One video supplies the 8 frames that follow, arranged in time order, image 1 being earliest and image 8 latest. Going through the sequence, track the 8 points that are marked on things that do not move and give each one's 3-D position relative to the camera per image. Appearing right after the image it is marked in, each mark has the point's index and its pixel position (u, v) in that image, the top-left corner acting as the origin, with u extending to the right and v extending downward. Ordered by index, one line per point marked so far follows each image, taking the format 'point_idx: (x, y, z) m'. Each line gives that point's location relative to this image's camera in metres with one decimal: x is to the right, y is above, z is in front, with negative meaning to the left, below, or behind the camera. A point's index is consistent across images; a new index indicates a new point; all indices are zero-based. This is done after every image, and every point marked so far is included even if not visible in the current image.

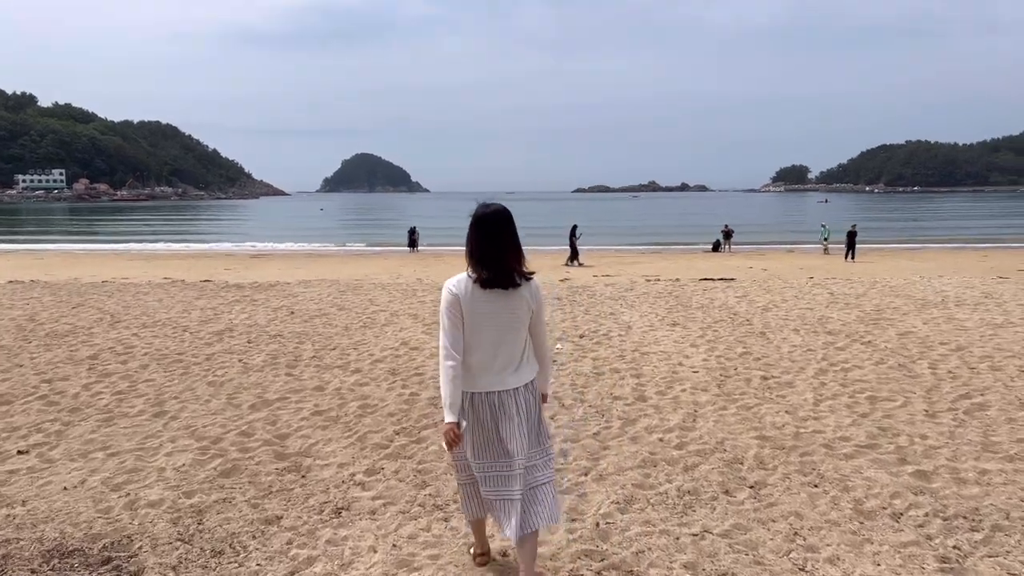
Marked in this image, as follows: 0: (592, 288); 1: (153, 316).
0: (+1.1, 0.0, +11.5) m
1: (-3.8, -0.3, +8.8) m
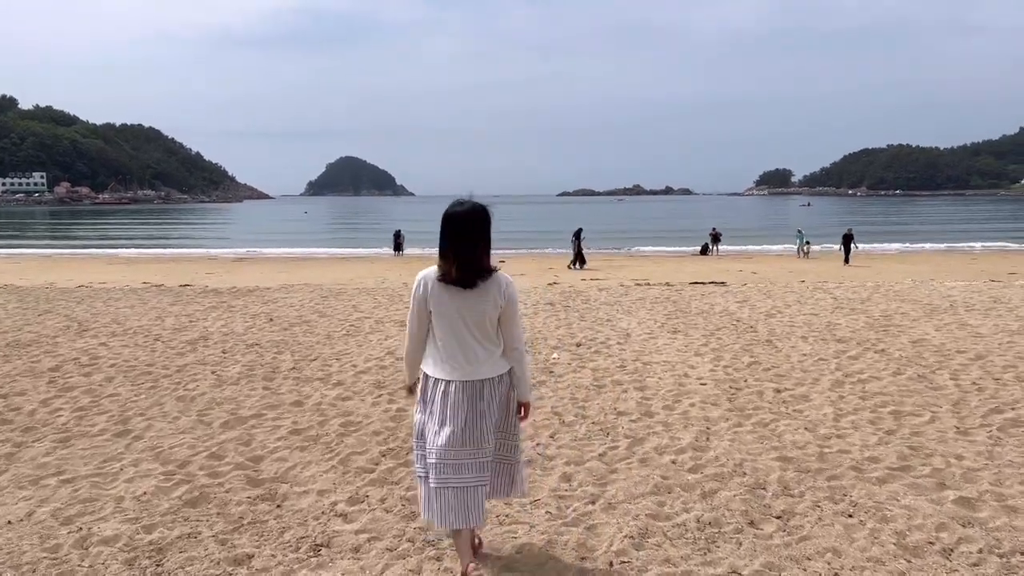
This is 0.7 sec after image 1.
0: (+1.0, 0.0, +11.1) m
1: (-3.9, -0.4, +8.3) m
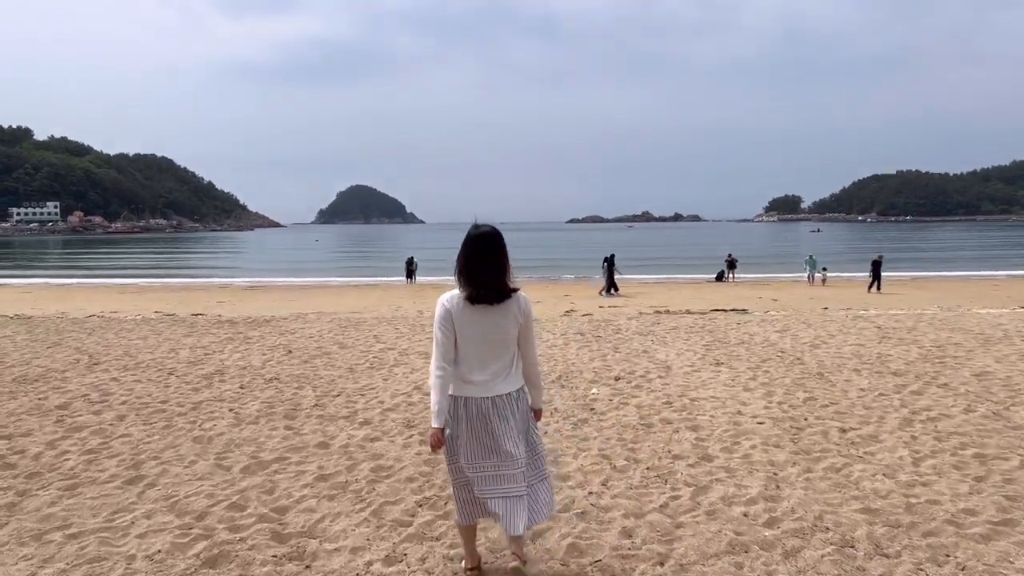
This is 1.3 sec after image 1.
0: (+1.3, -0.4, +10.7) m
1: (-3.6, -0.7, +8.0) m
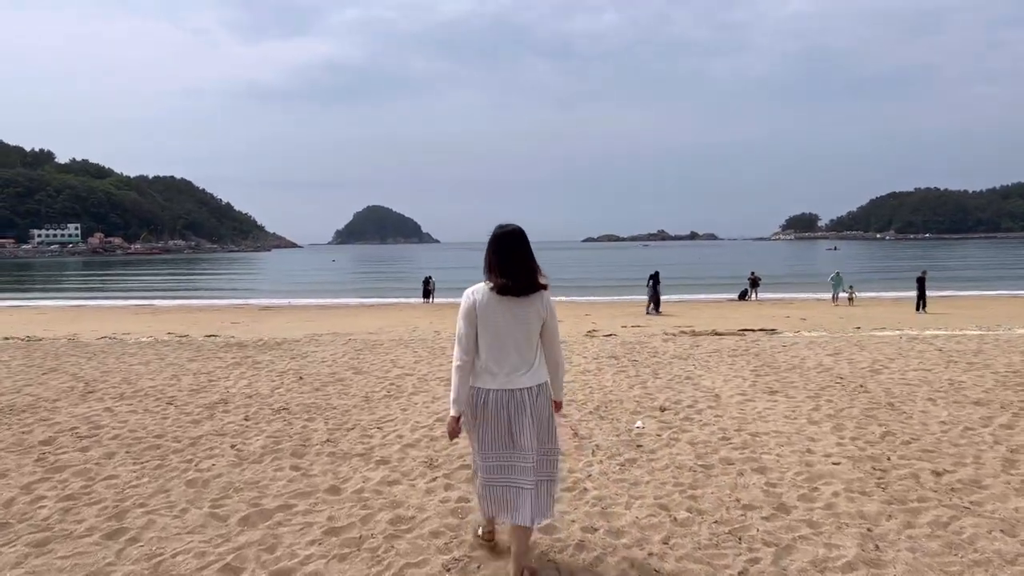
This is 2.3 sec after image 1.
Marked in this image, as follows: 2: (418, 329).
0: (+1.6, -0.6, +10.0) m
1: (-3.4, -0.8, +7.4) m
2: (-2.1, -1.0, +19.0) m
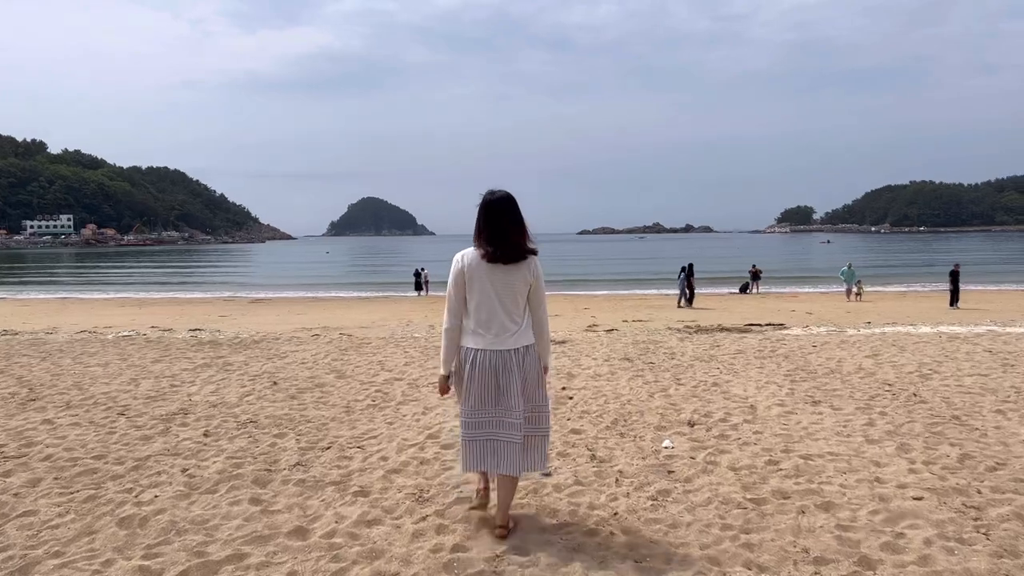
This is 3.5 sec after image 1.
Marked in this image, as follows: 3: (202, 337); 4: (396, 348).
0: (+1.6, -0.6, +9.1) m
1: (-3.3, -0.8, +6.5) m
2: (-2.2, -0.8, +18.1) m
3: (-4.5, -0.7, +12.0) m
4: (-1.2, -0.6, +8.5) m
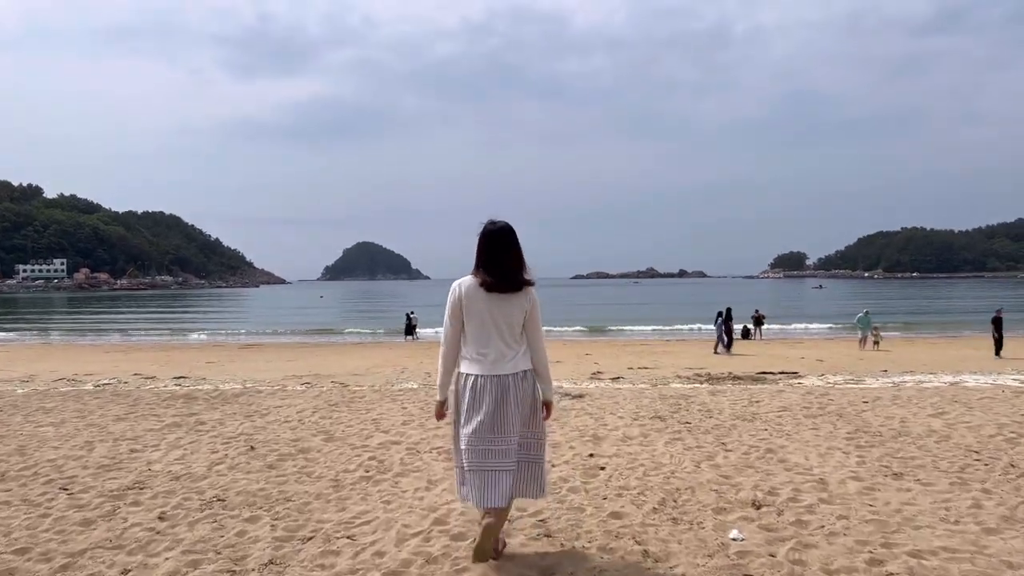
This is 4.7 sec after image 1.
0: (+1.7, -1.0, +8.2) m
1: (-3.2, -1.1, +5.6) m
2: (-2.2, -1.7, +17.1) m
3: (-4.4, -1.3, +11.0) m
4: (-1.1, -1.0, +7.5) m
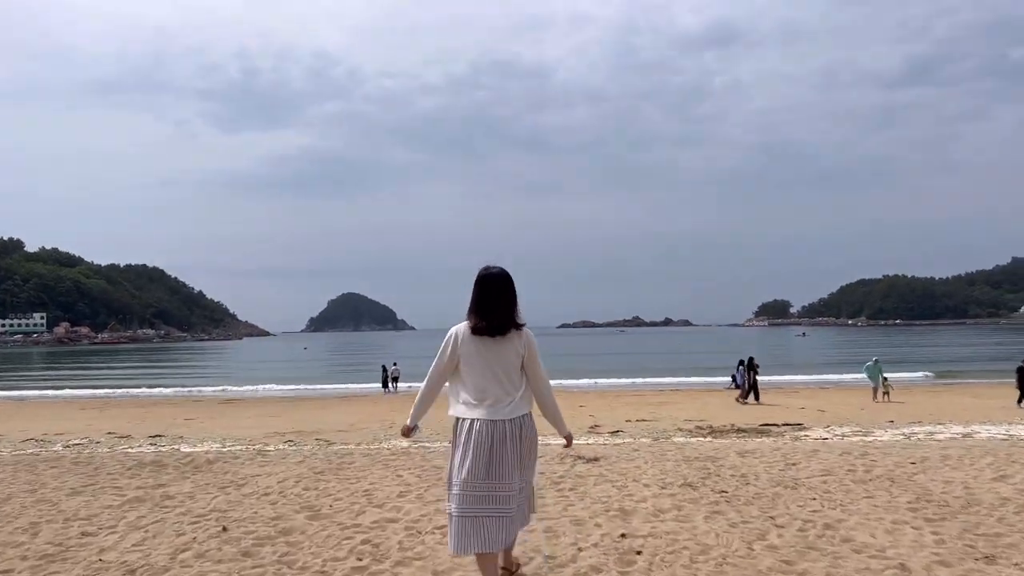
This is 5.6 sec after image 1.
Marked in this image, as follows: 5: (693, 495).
0: (+1.7, -1.5, +7.5) m
1: (-3.1, -1.4, +4.7) m
2: (-2.3, -2.8, +16.3) m
3: (-4.4, -2.0, +10.1) m
4: (-1.0, -1.5, +6.8) m
5: (+1.2, -1.4, +5.4) m
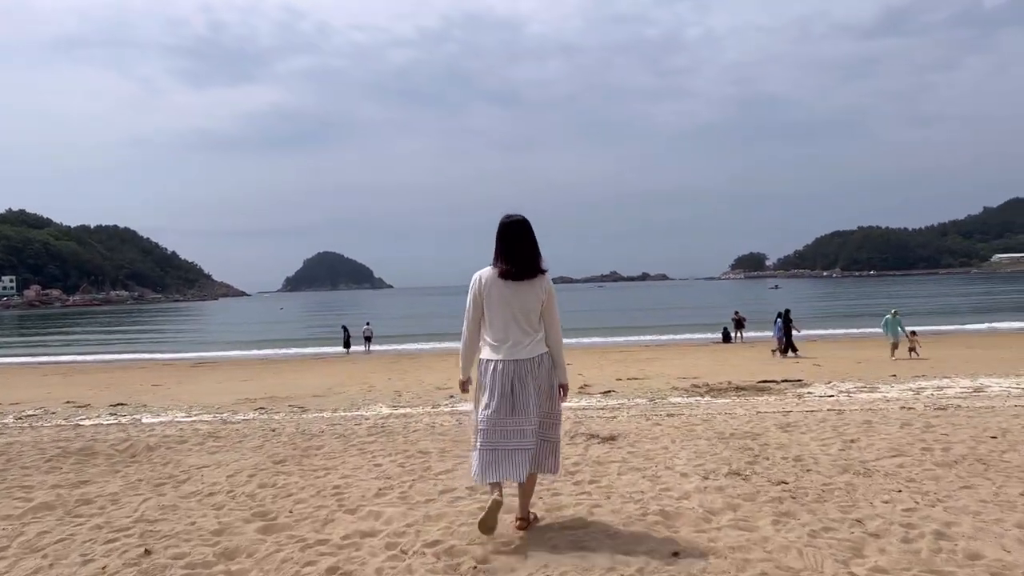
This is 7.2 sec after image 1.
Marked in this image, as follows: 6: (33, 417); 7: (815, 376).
0: (+1.7, -1.1, +6.4) m
1: (-3.1, -1.2, +3.5) m
2: (-2.5, -1.9, +15.1) m
3: (-4.5, -1.5, +8.9) m
4: (-1.0, -1.1, +5.6) m
5: (+1.2, -1.0, +4.3) m
6: (-7.9, -2.0, +14.0) m
7: (+7.0, -2.0, +18.8) m
